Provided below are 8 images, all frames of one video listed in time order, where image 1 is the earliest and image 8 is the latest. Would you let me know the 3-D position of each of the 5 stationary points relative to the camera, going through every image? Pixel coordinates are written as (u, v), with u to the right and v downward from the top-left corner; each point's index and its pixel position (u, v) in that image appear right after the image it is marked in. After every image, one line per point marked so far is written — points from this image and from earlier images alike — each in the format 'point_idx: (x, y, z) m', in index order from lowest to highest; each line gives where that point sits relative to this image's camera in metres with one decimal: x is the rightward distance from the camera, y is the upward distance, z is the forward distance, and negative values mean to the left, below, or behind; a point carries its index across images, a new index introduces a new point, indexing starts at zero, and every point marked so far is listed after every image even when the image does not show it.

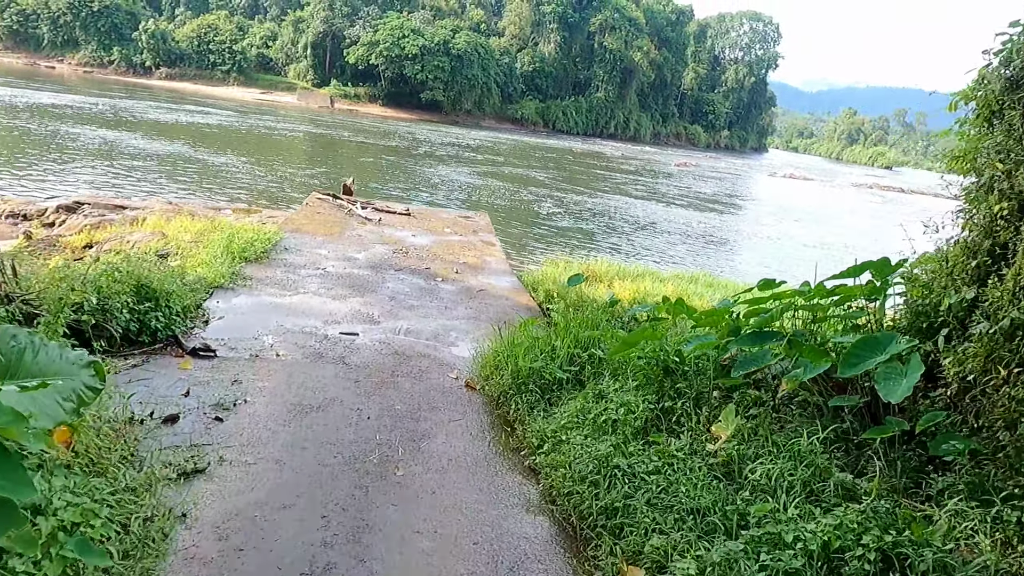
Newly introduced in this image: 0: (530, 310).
0: (+0.2, -0.2, +7.9) m
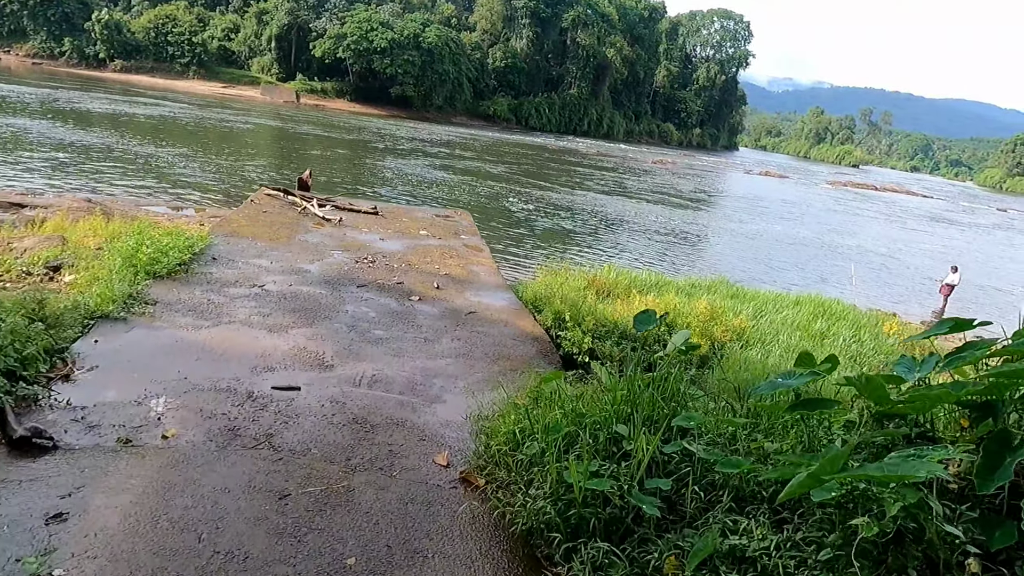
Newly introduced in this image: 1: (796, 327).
0: (+0.2, -0.4, +6.0) m
1: (+3.7, -0.5, +8.6) m
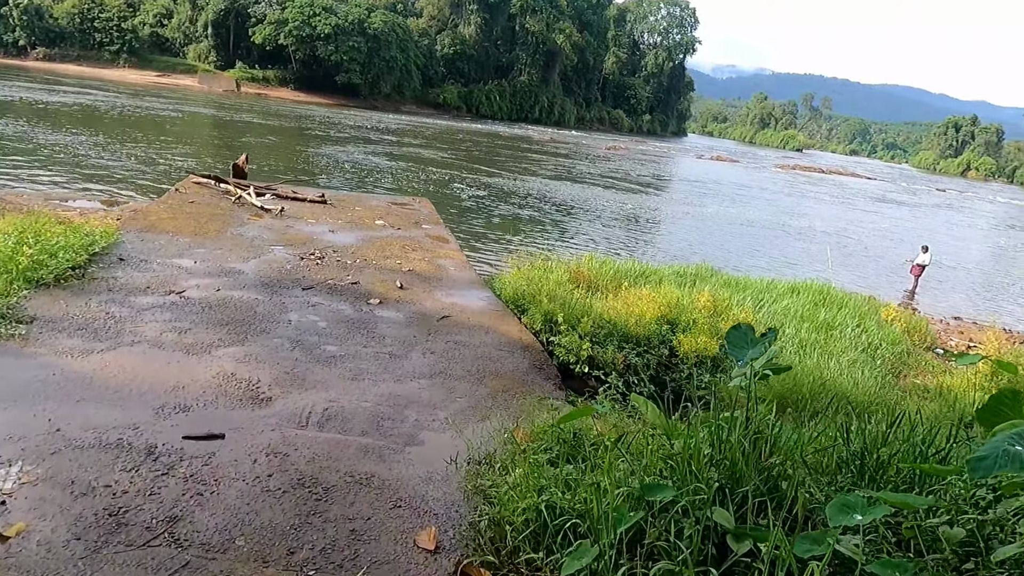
0: (+0.1, -0.4, +4.9) m
1: (+3.4, -0.3, +7.8) m
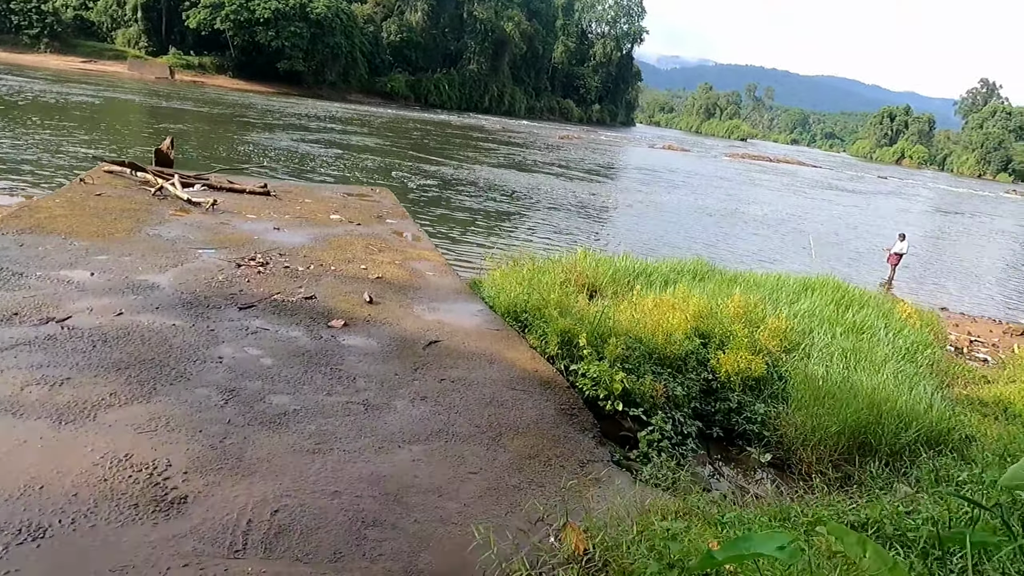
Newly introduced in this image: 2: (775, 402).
0: (+0.1, -0.5, +3.7) m
1: (+3.2, -0.3, +6.8) m
2: (+1.9, -0.8, +4.7) m
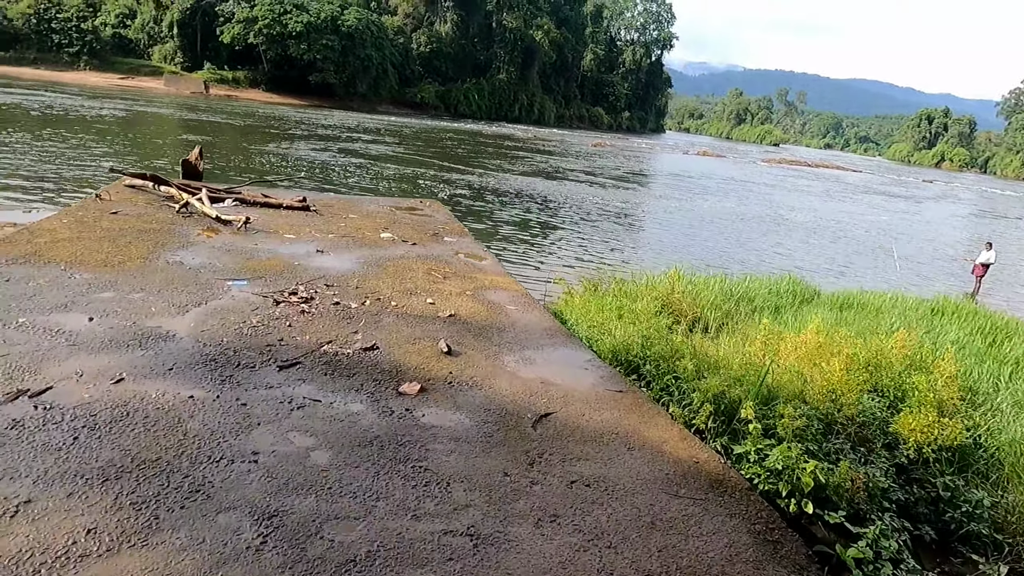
0: (+0.7, -0.7, +2.6) m
1: (+4.0, -0.6, +5.5) m
2: (+2.5, -1.0, +3.5) m
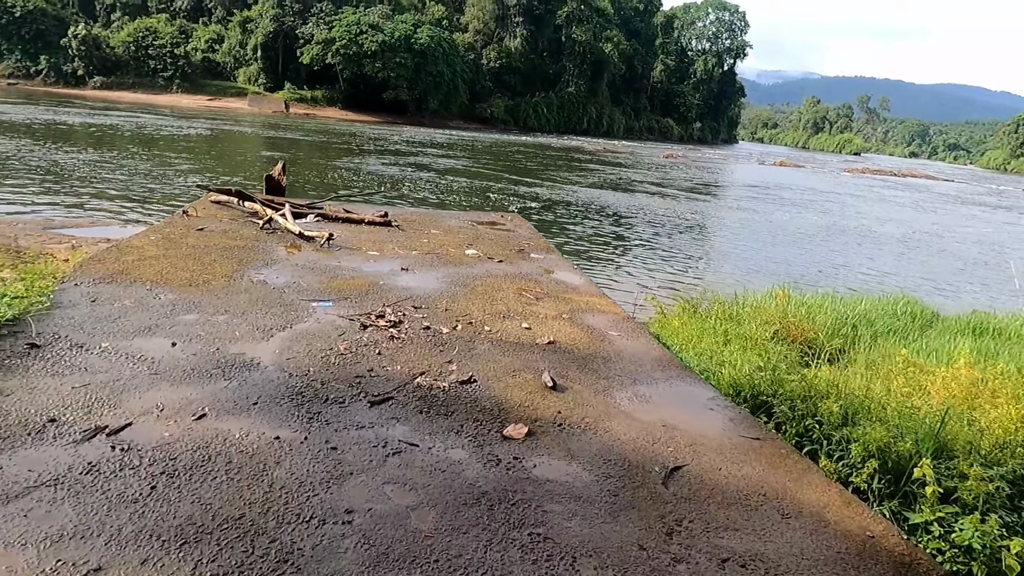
0: (+1.2, -0.8, +2.1) m
1: (+4.7, -0.8, +4.7) m
2: (+3.0, -1.2, +2.8) m
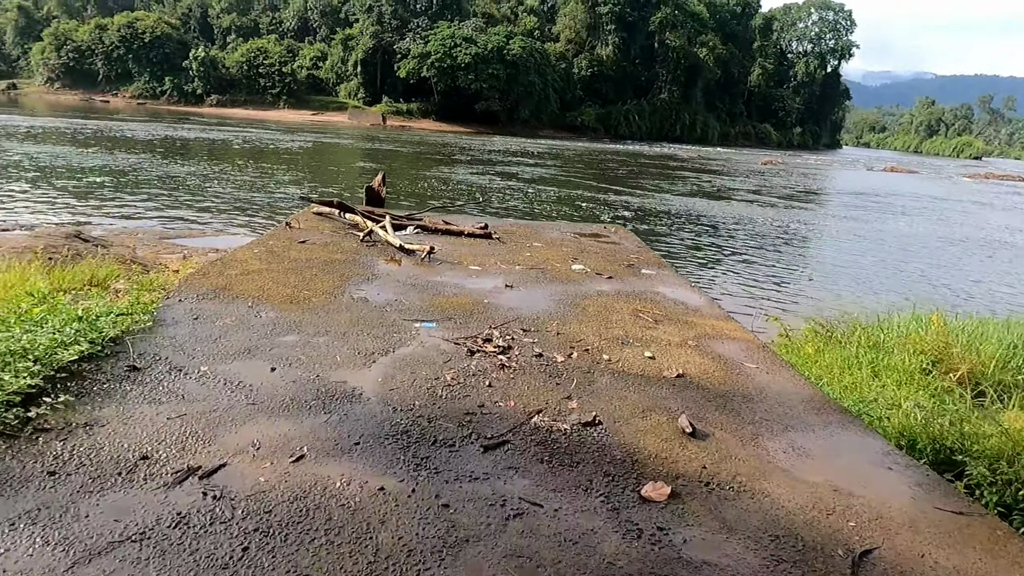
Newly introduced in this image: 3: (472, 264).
0: (+1.5, -1.0, +1.5) m
1: (+5.4, -1.0, +3.6) m
2: (+3.4, -1.3, +2.0) m
3: (-0.3, +0.2, +5.2) m
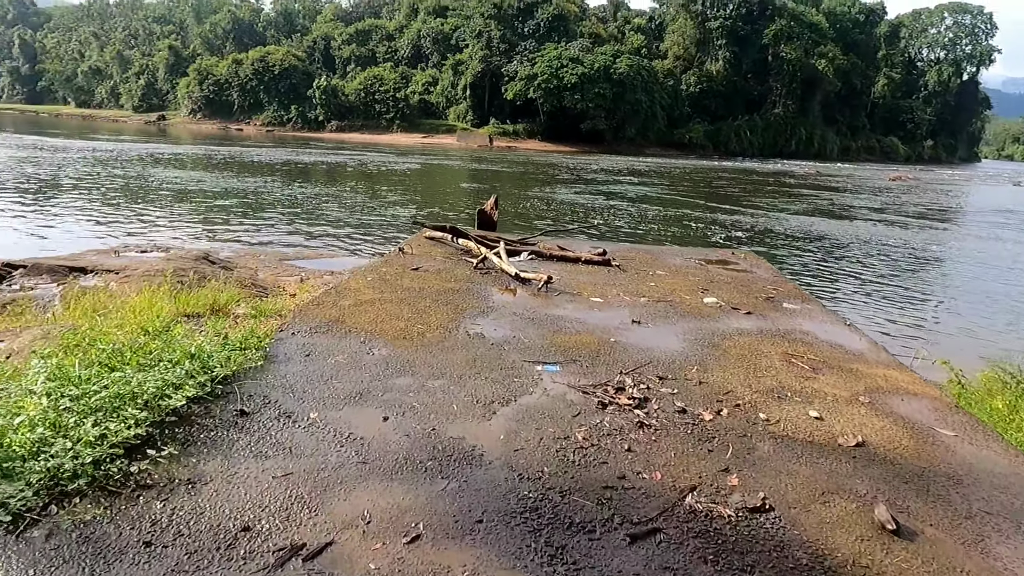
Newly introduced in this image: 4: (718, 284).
0: (+1.8, -1.1, +0.8) m
1: (+5.9, -1.2, +2.4) m
2: (+3.8, -1.5, +1.0) m
3: (+0.6, -0.1, +4.8) m
4: (+1.7, 0.0, +5.5) m
